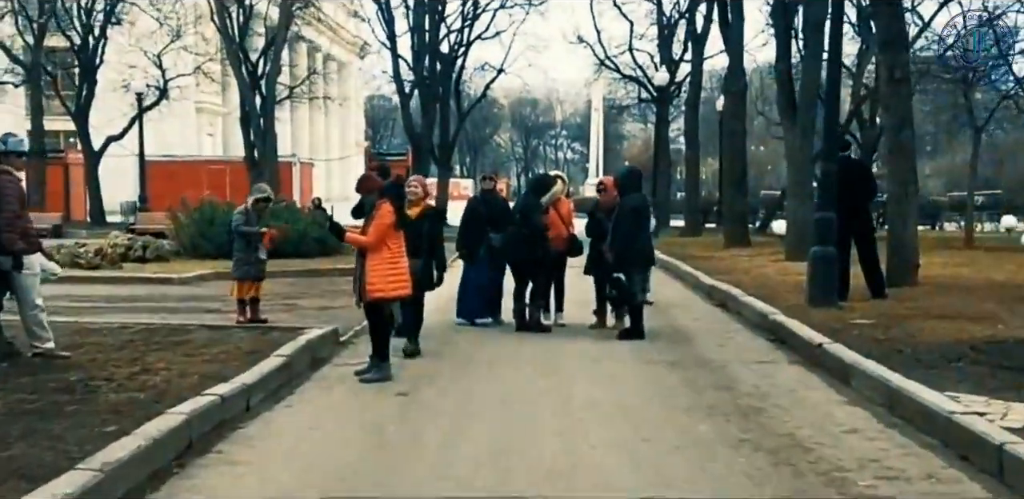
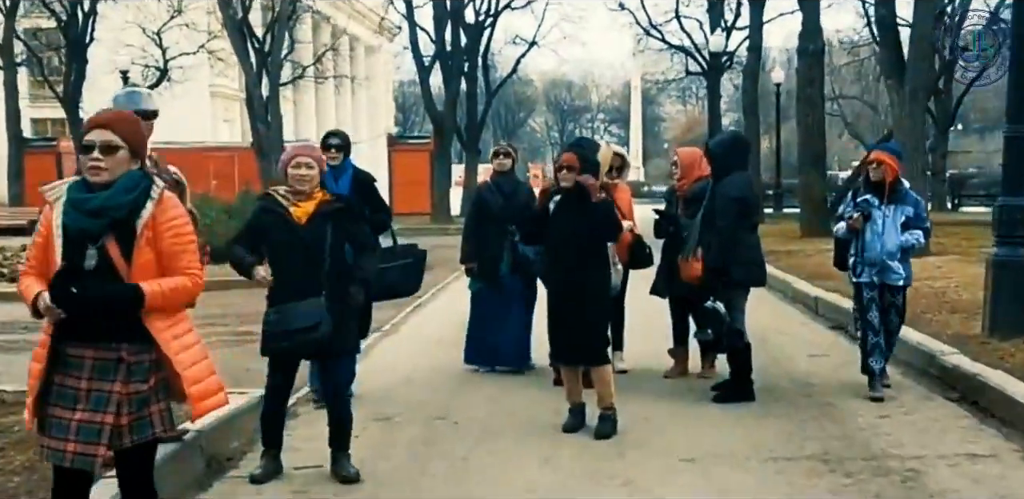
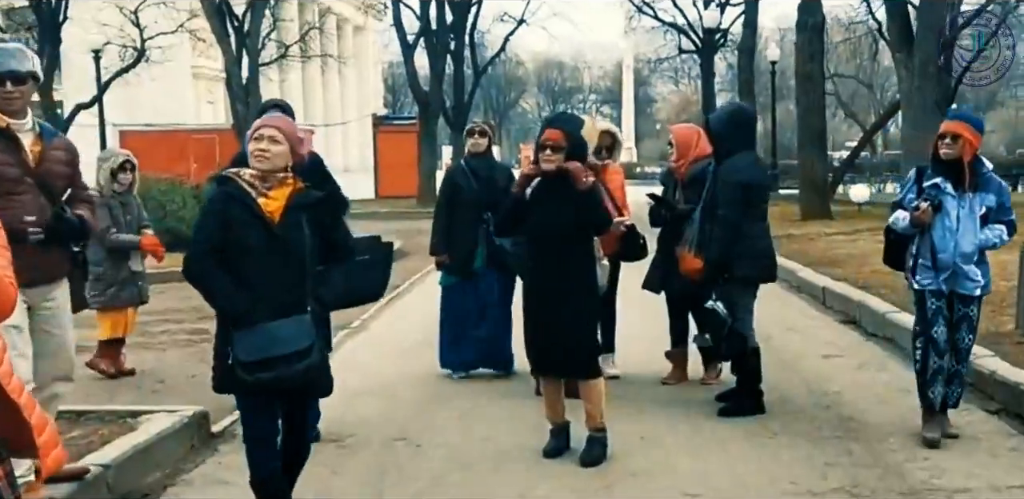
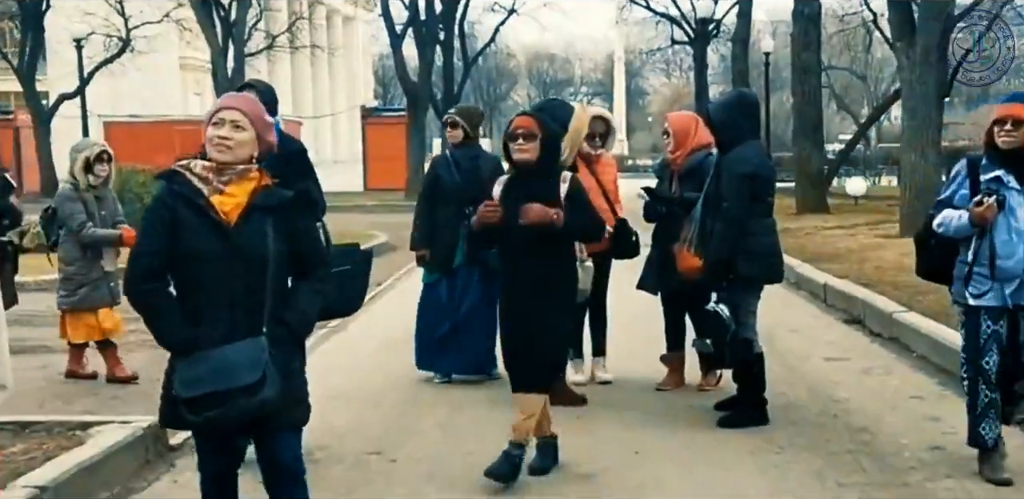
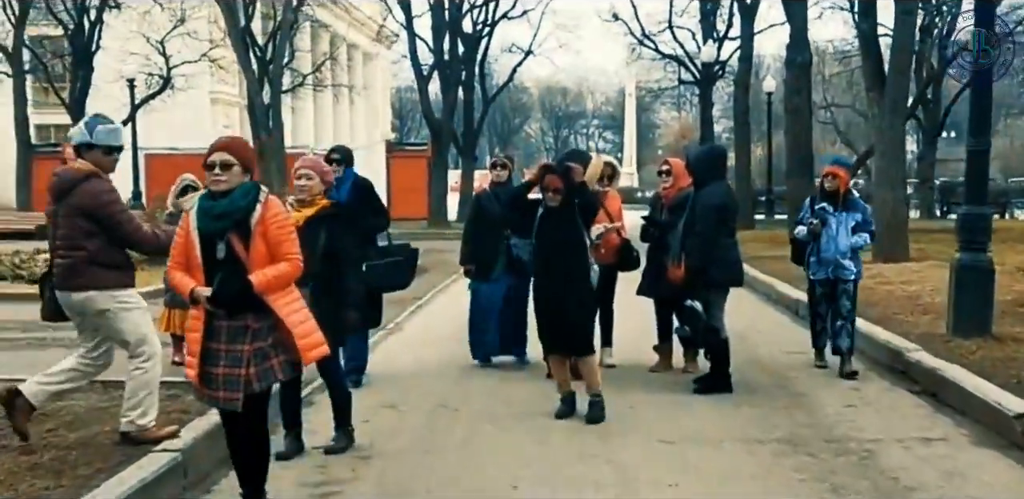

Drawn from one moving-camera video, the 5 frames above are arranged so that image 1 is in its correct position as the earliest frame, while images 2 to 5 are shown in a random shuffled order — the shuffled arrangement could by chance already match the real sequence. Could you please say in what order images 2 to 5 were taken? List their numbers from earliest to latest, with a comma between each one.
5, 2, 3, 4
